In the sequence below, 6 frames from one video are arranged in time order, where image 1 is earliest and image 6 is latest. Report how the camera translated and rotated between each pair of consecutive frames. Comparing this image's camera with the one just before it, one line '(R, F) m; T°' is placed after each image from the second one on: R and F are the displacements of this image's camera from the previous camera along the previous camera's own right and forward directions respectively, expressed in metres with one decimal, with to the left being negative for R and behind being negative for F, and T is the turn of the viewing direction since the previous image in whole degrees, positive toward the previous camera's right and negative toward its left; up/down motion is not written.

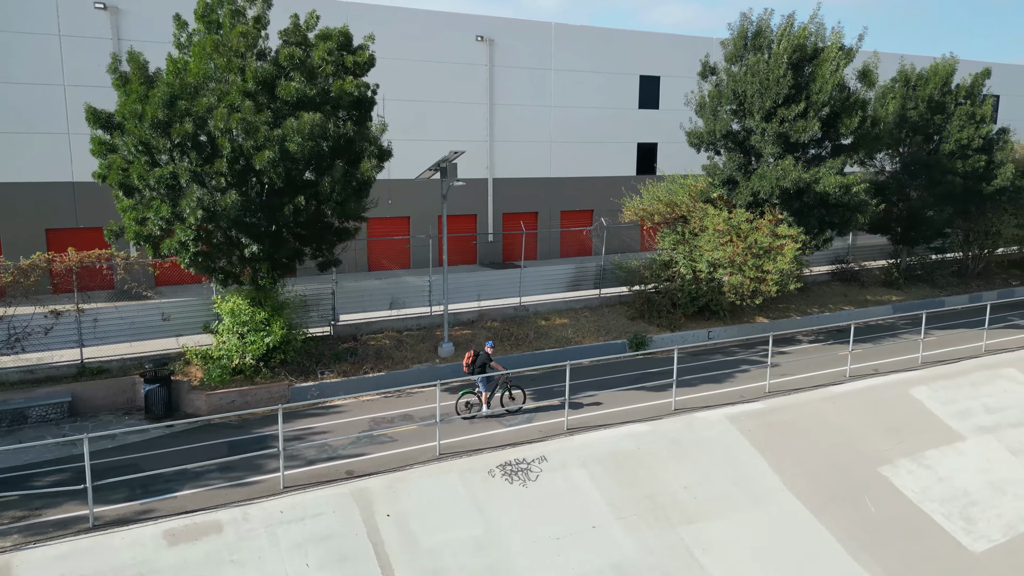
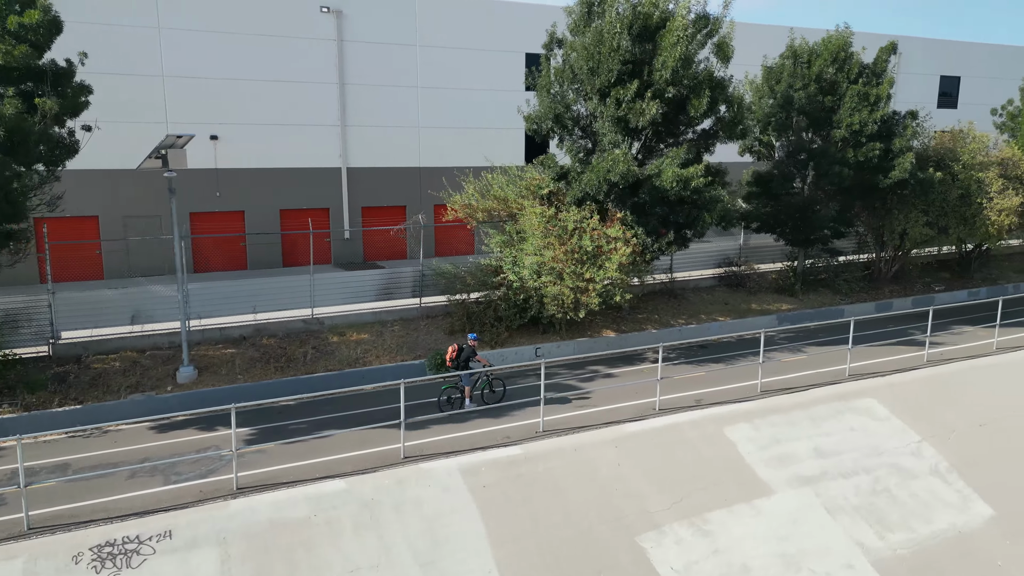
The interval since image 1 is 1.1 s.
(+4.4, +2.4) m; -1°
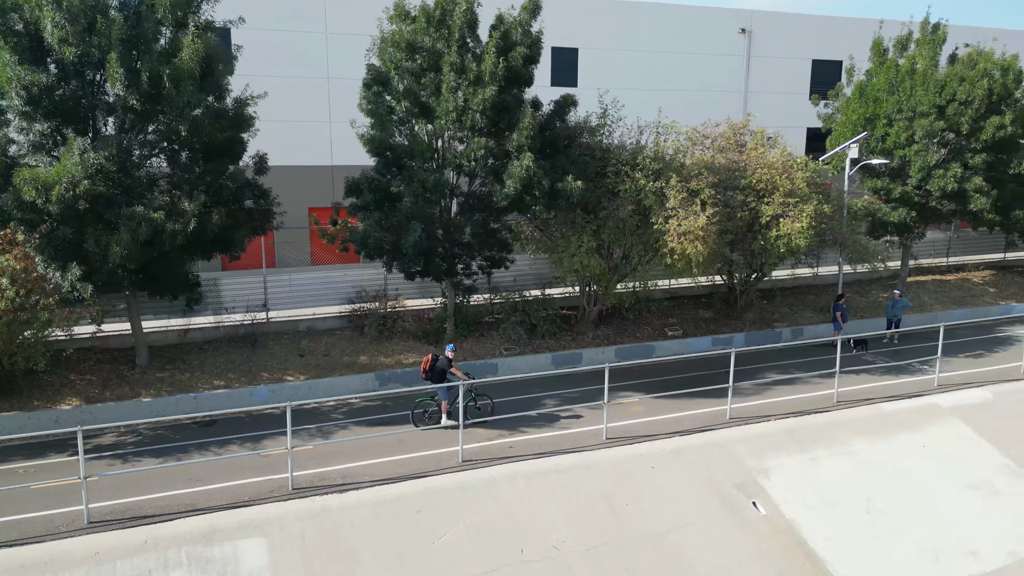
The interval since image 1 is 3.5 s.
(+9.7, +4.9) m; -3°
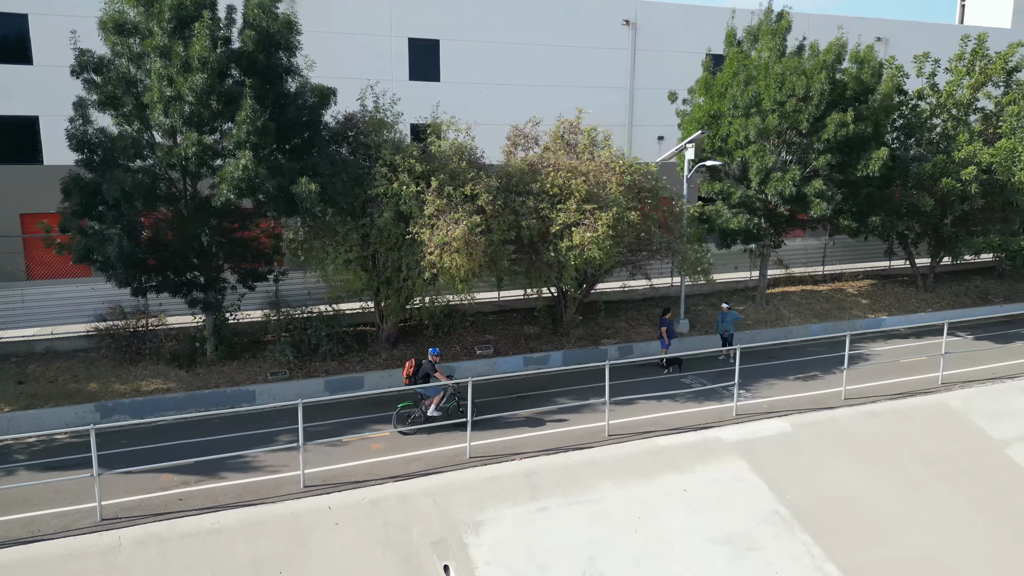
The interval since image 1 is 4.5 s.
(+3.9, +1.5) m; +1°
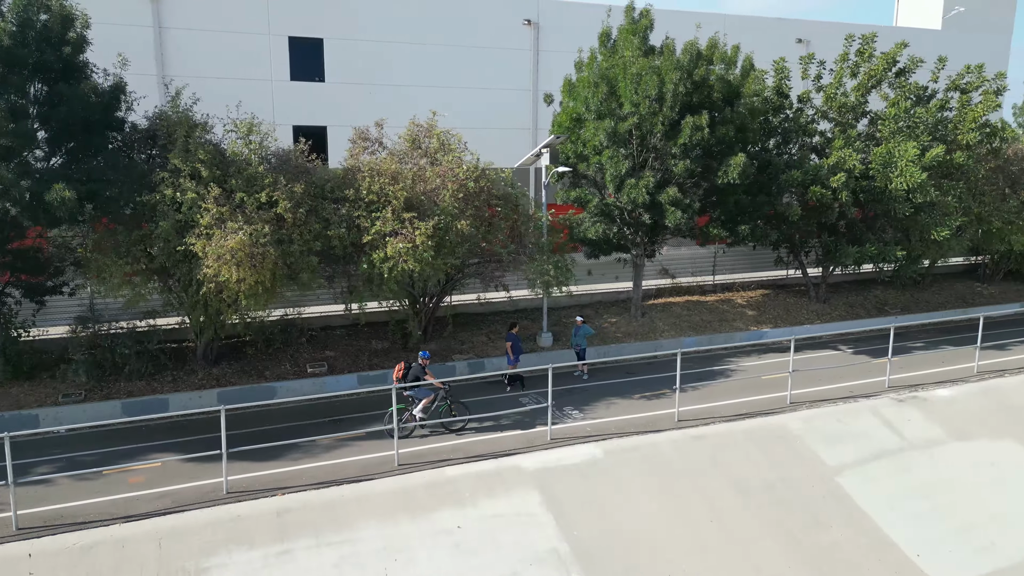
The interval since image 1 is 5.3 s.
(+2.9, +0.8) m; +1°
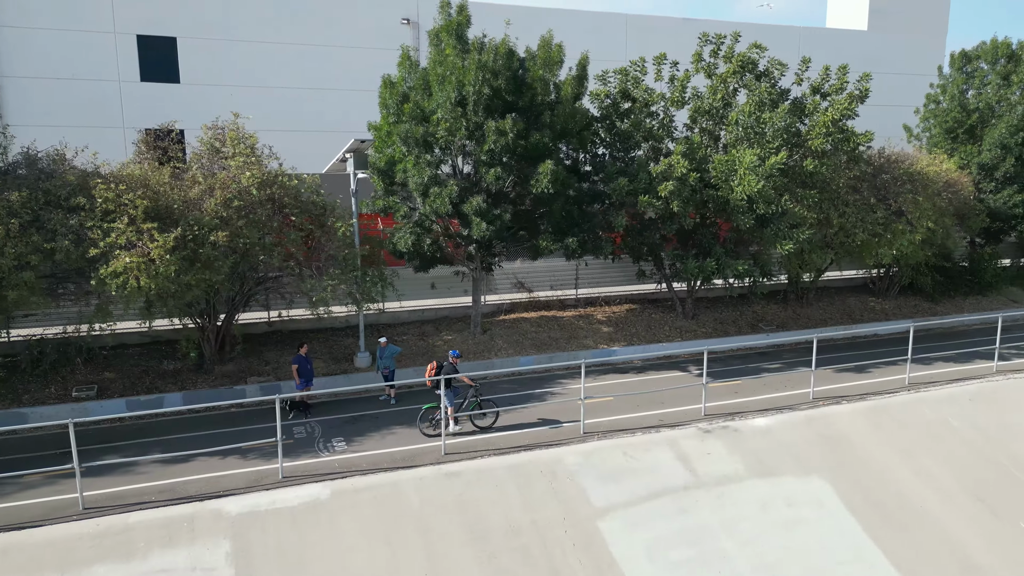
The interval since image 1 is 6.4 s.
(+3.7, +1.1) m; 0°
